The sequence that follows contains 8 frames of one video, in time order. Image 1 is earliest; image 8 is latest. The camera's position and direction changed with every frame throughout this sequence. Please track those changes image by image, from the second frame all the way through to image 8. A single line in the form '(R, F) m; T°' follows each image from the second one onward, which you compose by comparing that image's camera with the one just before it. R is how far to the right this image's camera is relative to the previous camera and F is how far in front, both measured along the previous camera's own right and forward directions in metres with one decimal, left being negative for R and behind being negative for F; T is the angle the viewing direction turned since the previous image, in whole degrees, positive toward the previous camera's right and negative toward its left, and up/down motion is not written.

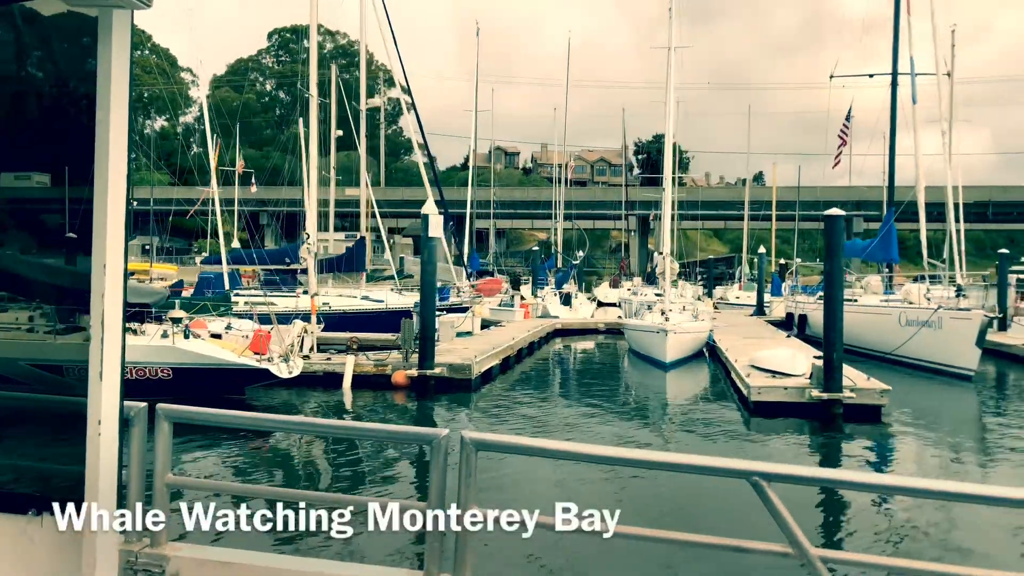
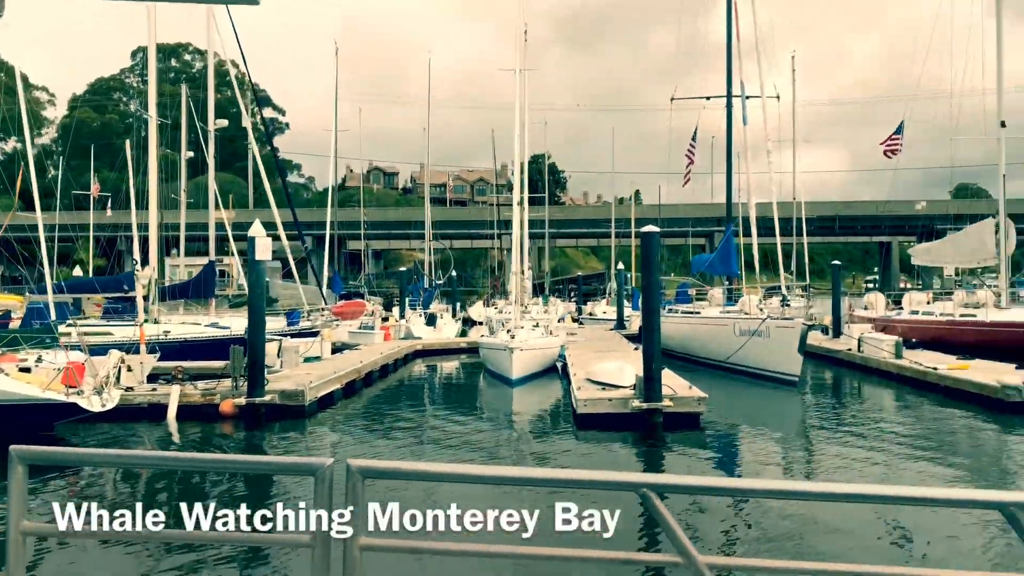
(+1.5, +0.2) m; +8°
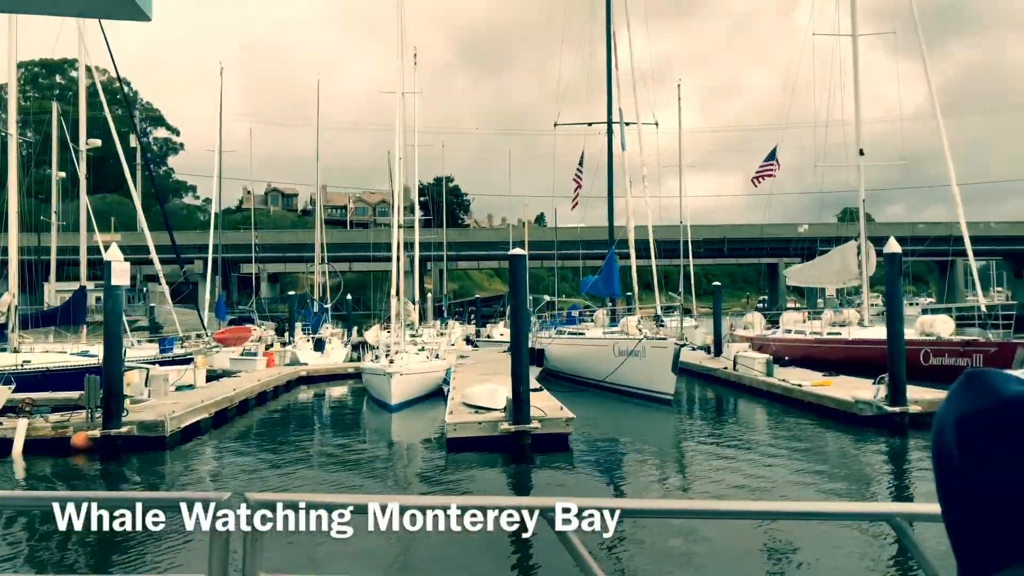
(+0.9, 0.0) m; +7°
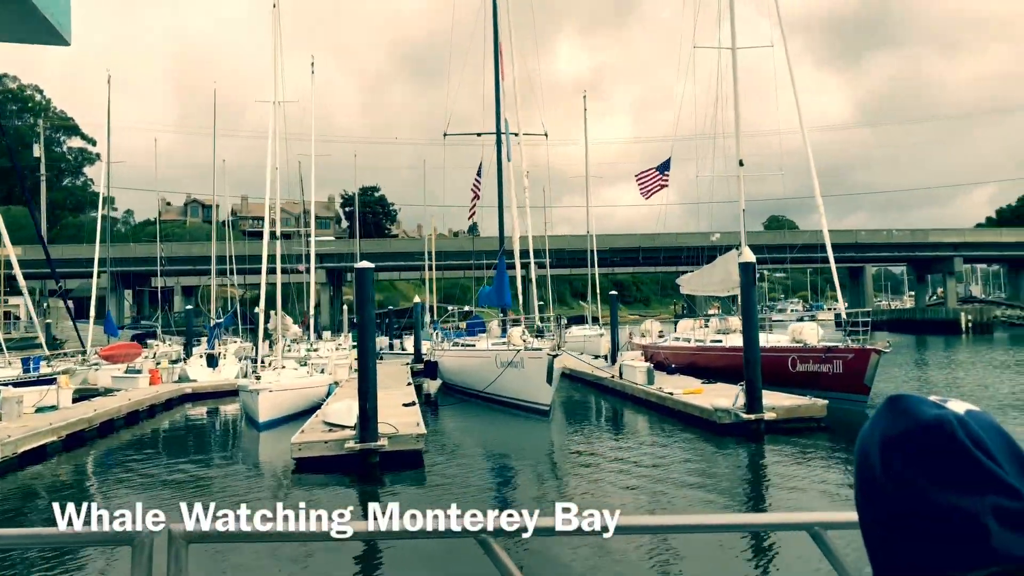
(+1.9, +0.1) m; +4°
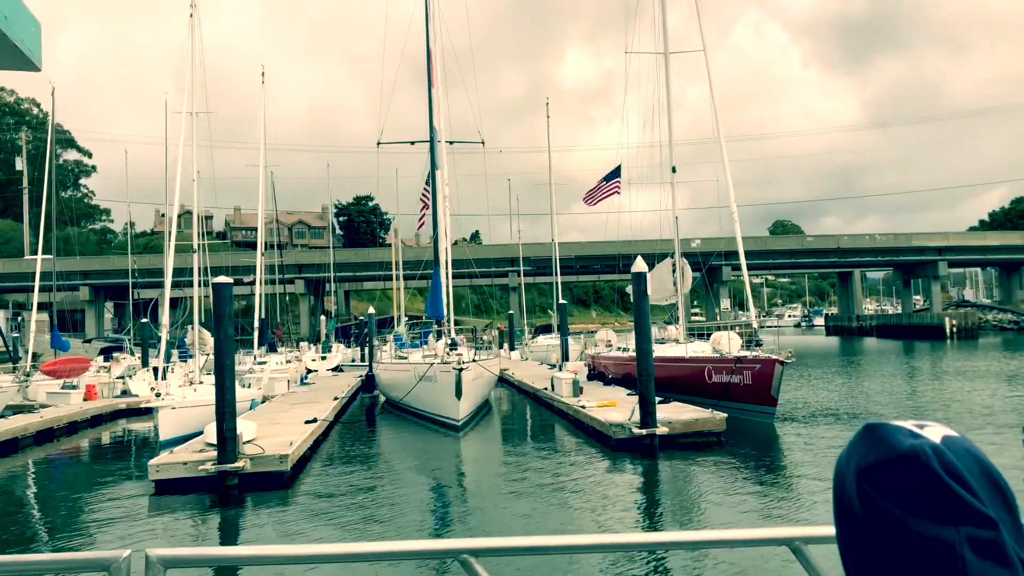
(+2.7, +0.5) m; -1°
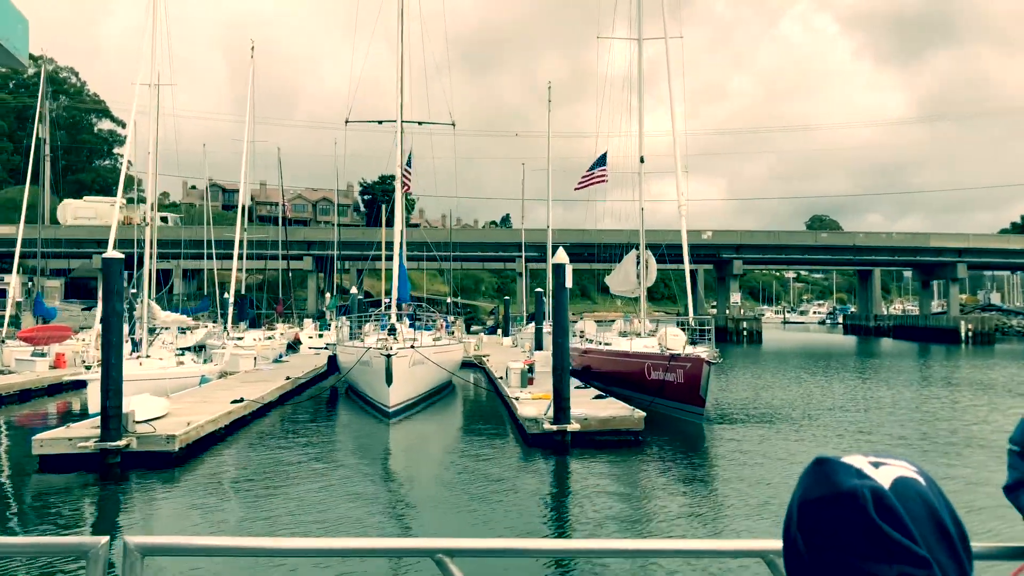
(+2.5, +0.7) m; -3°
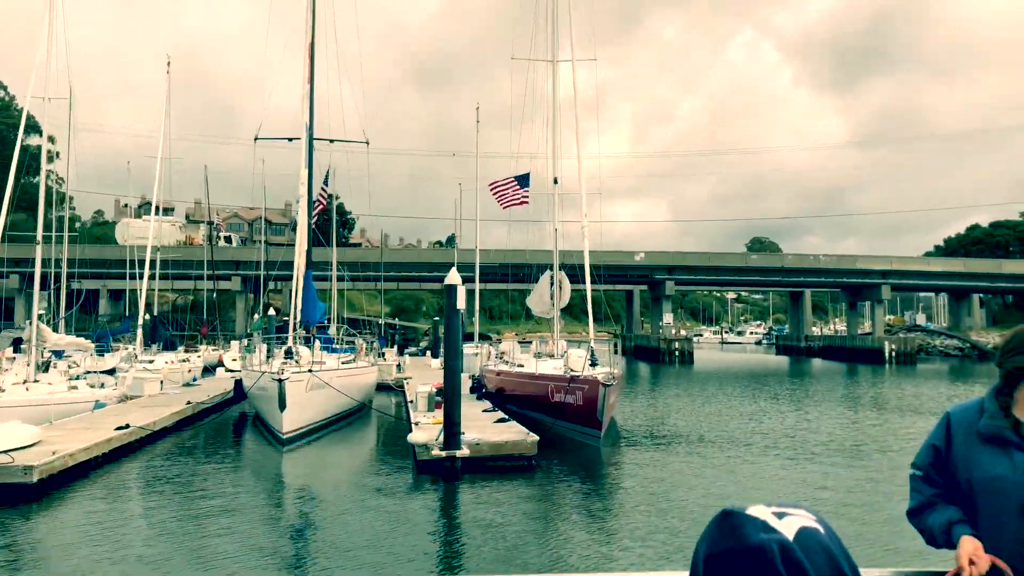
(+1.2, +0.2) m; +4°
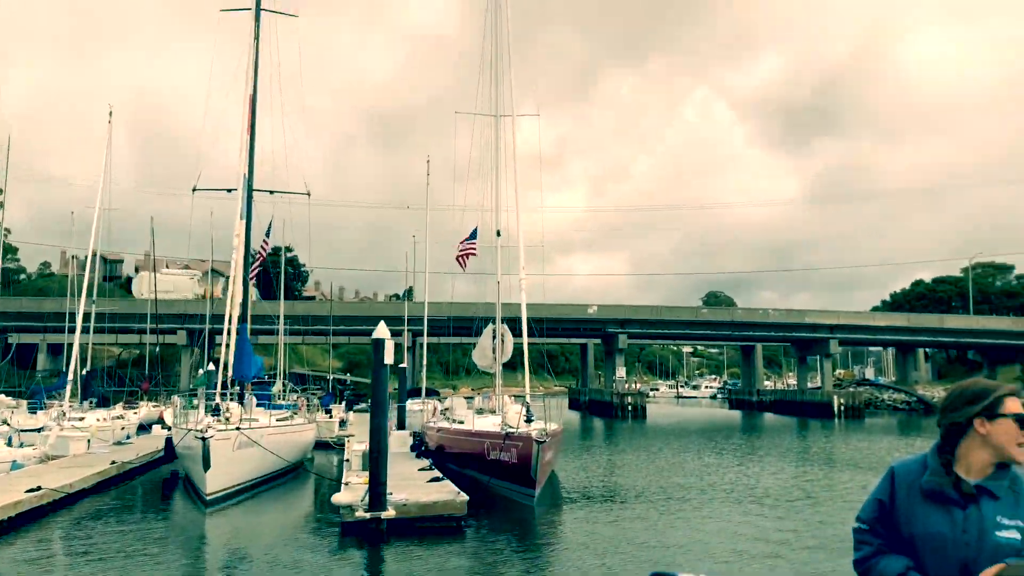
(+0.6, +0.1) m; +3°
